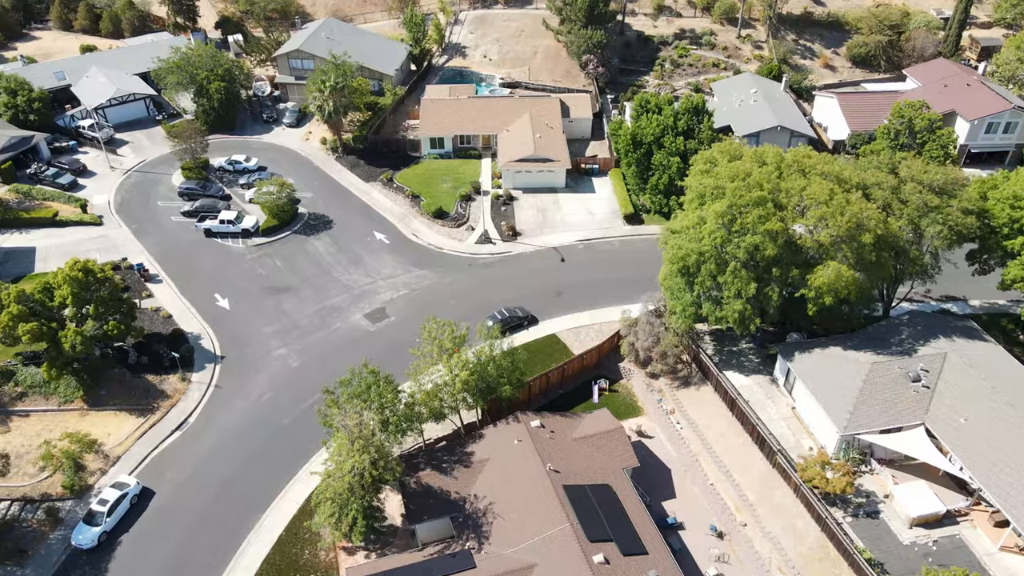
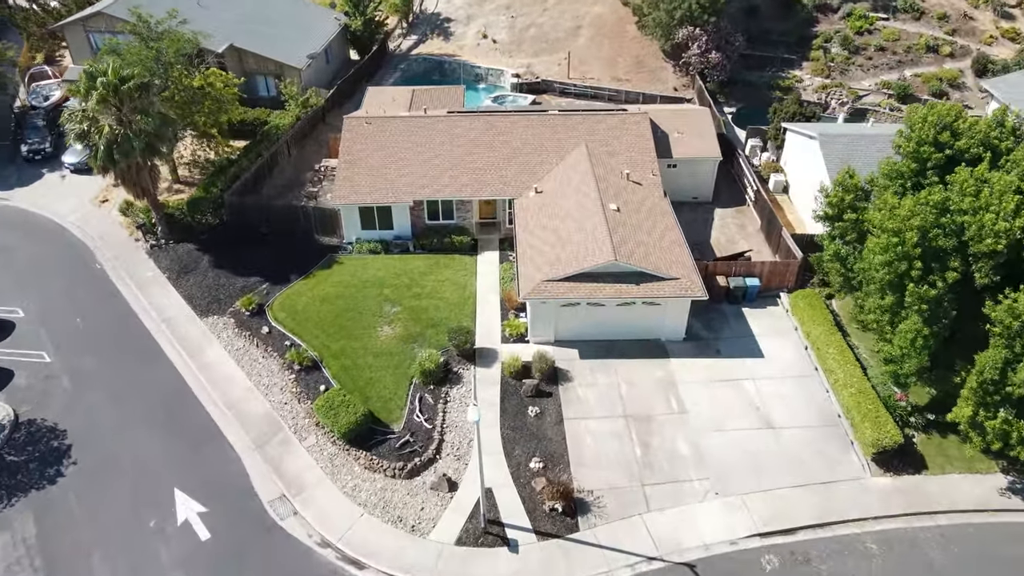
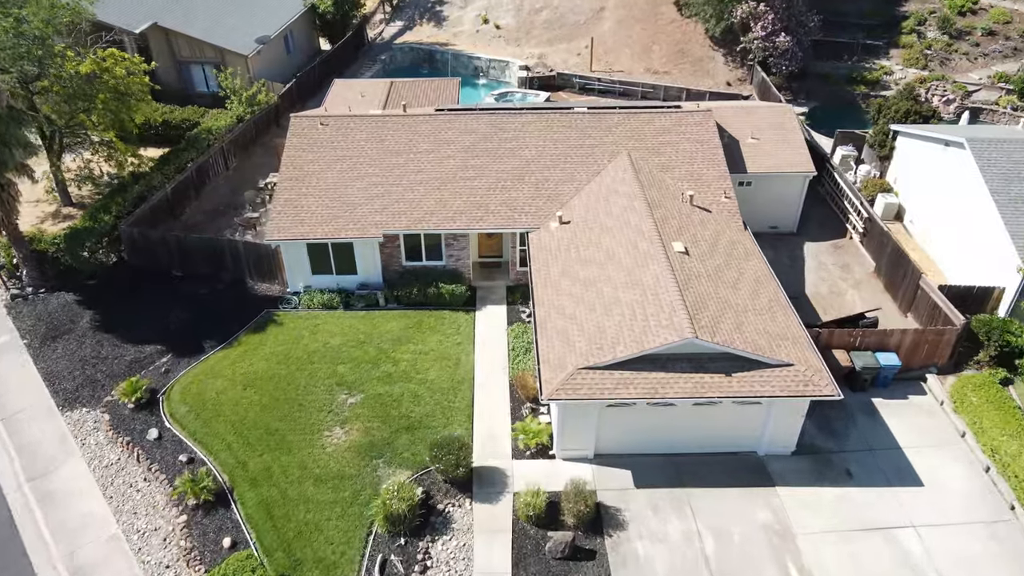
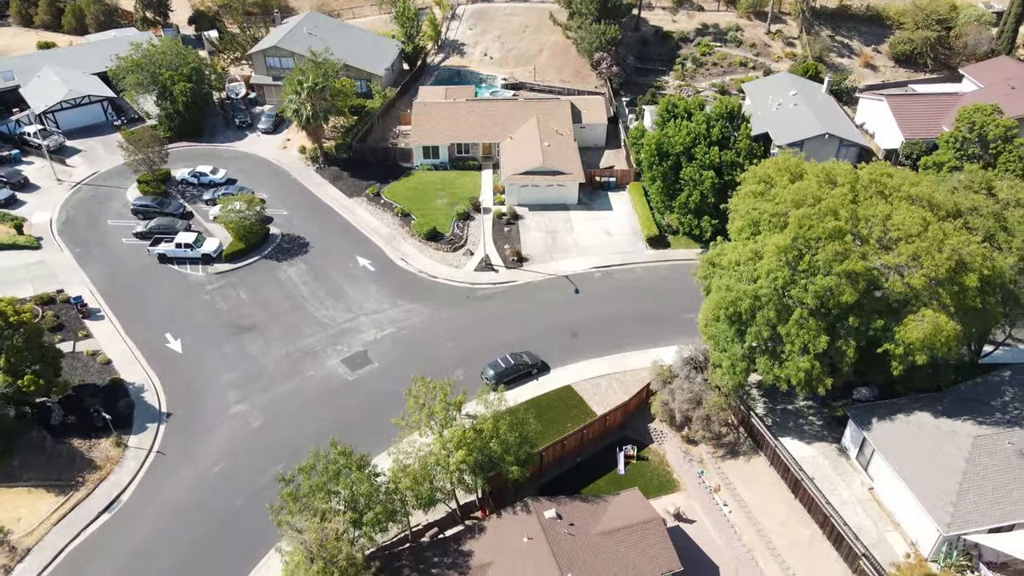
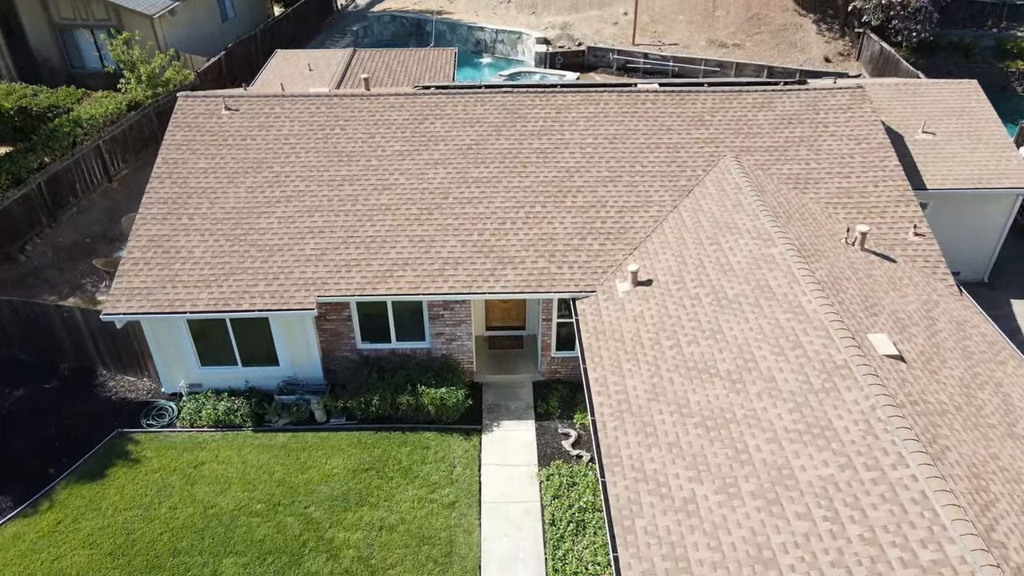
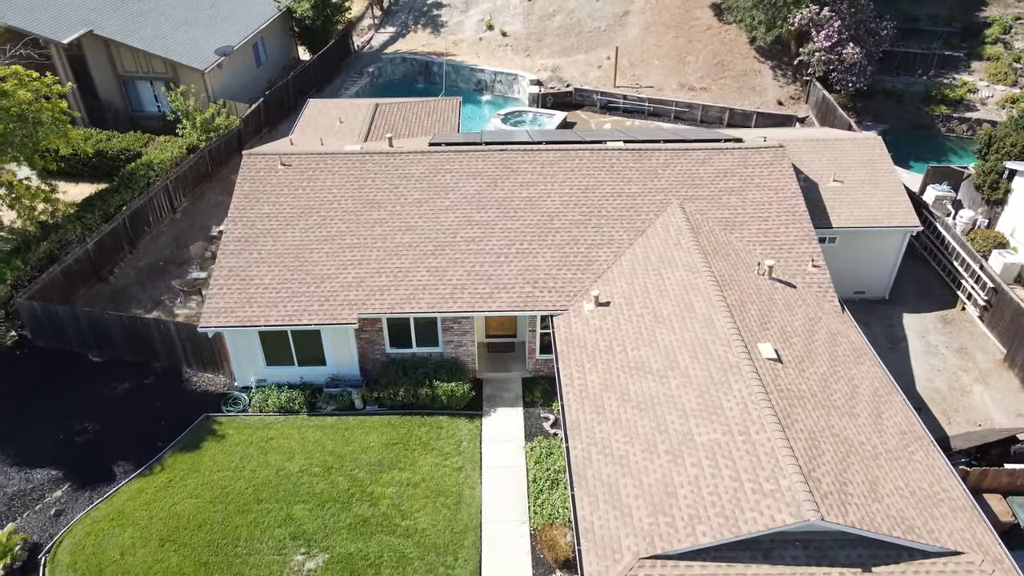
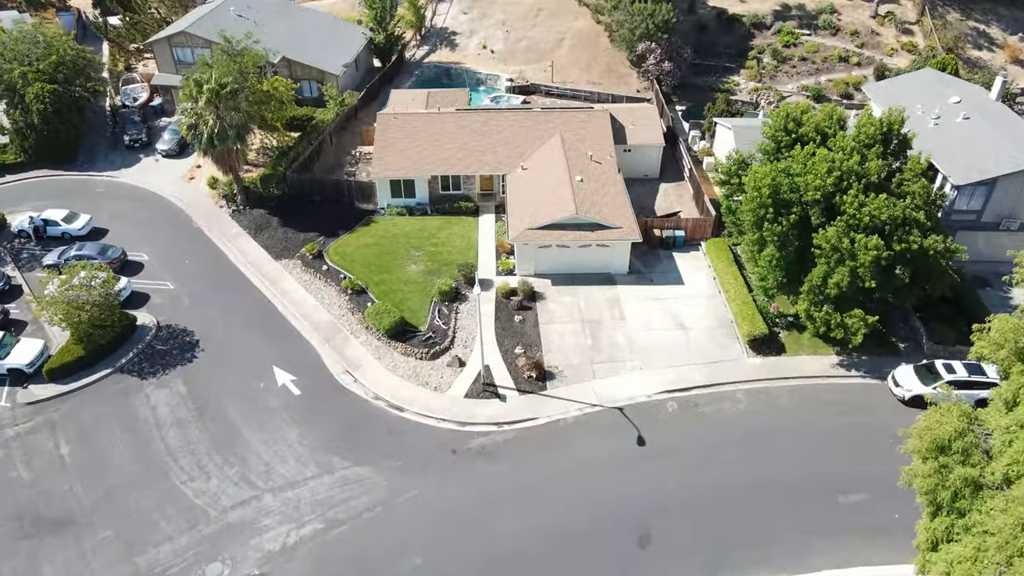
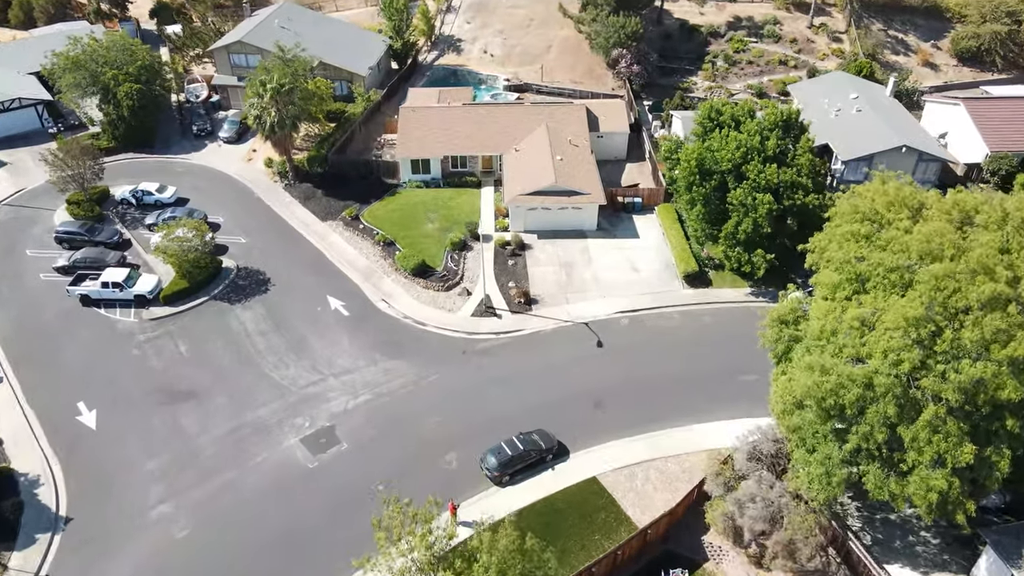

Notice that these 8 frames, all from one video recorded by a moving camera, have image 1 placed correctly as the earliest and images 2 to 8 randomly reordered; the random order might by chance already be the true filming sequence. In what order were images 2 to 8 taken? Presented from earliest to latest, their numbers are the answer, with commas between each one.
4, 8, 7, 2, 3, 6, 5
